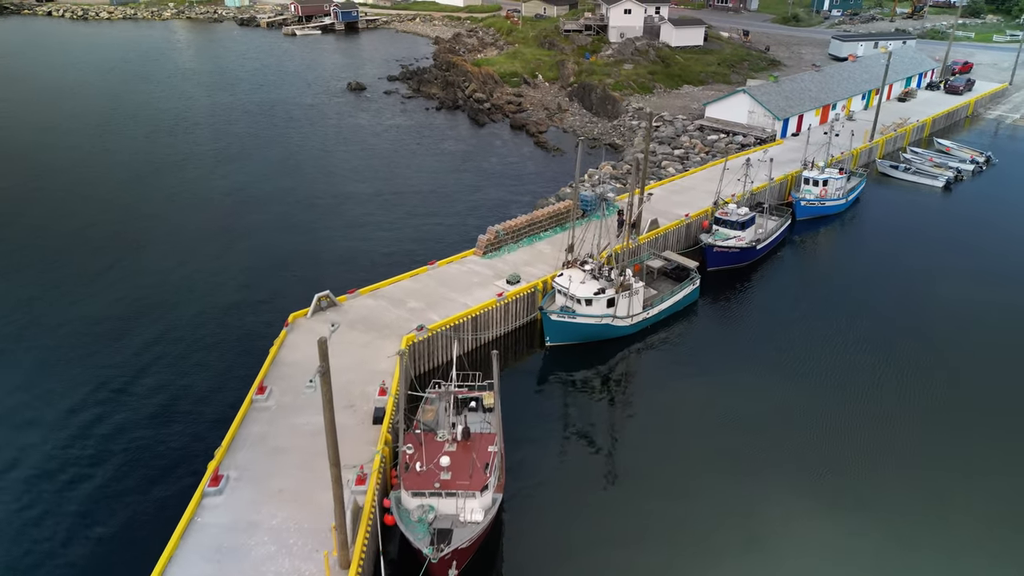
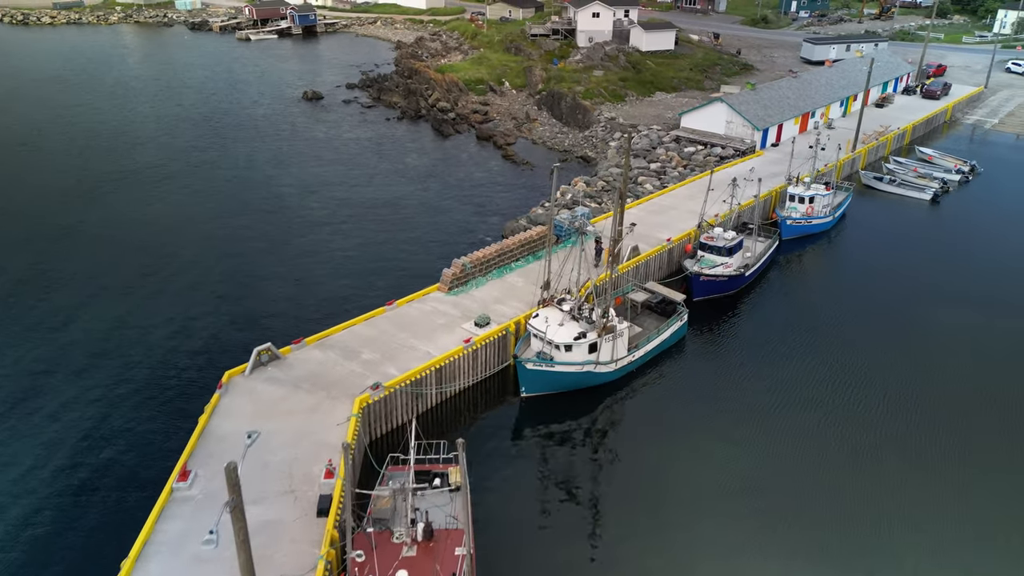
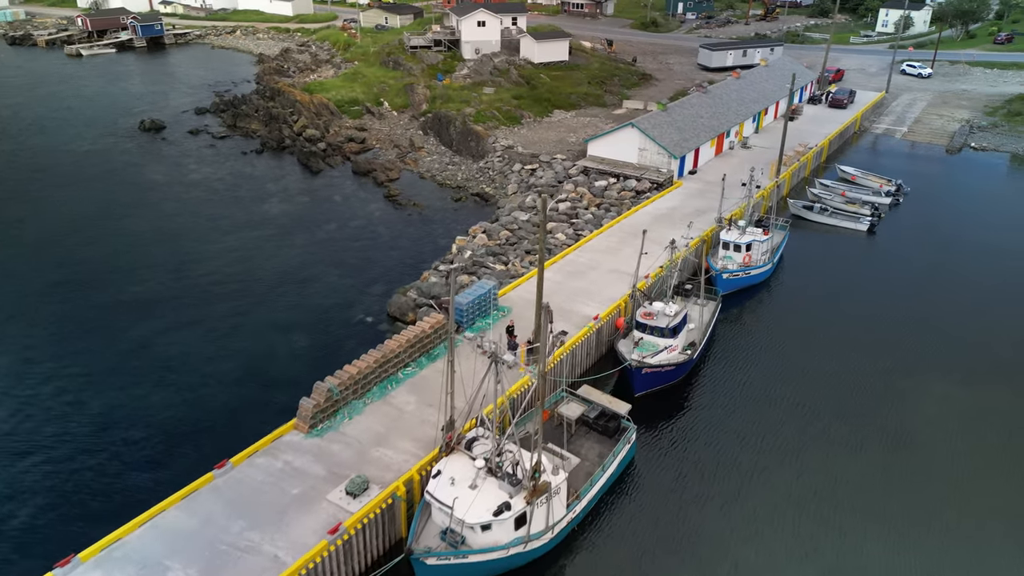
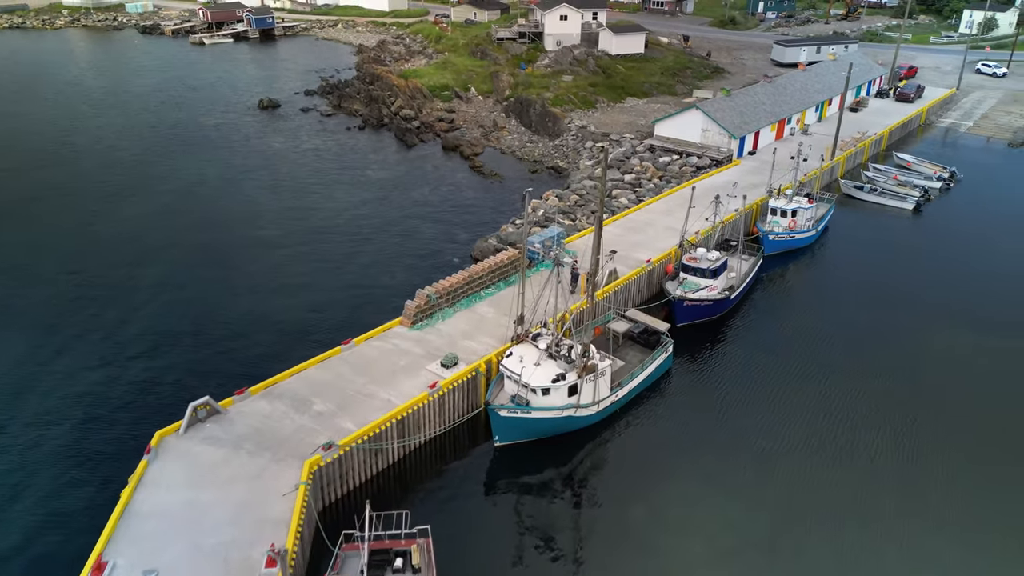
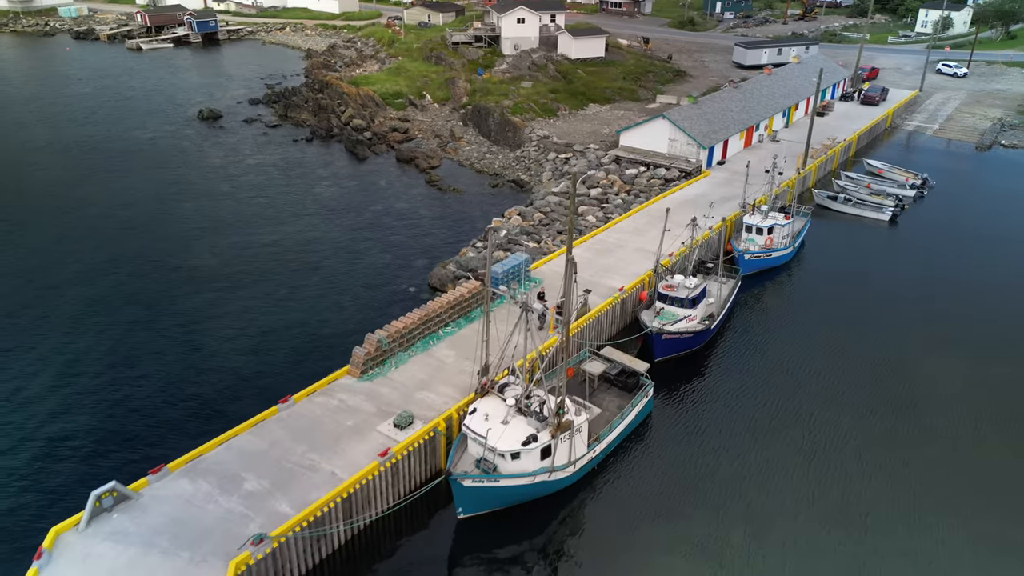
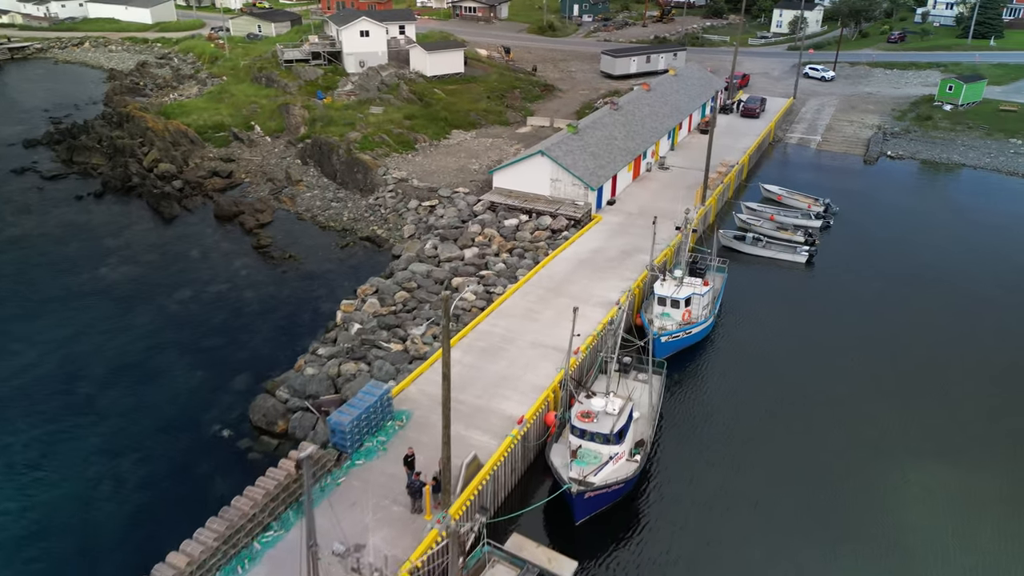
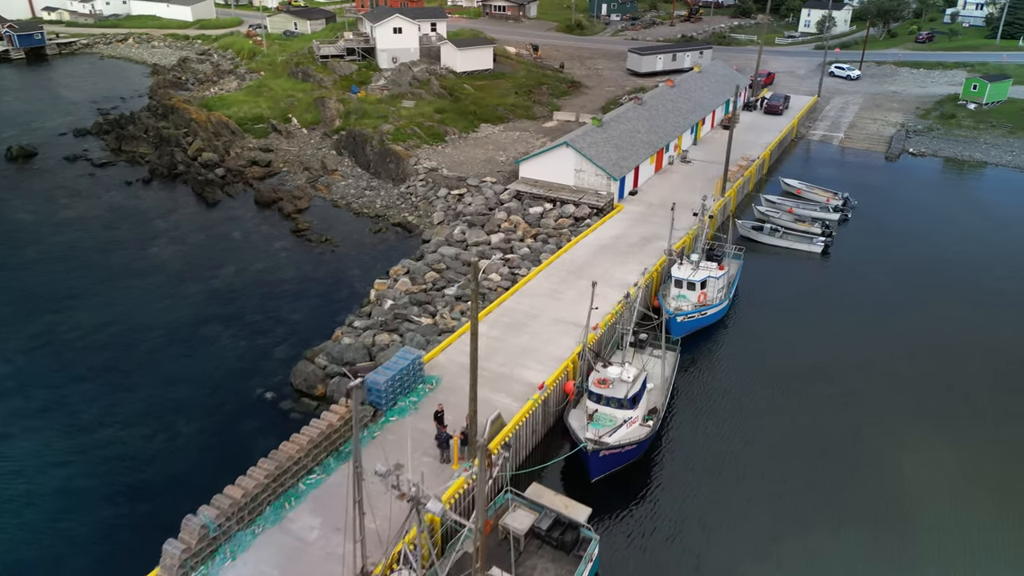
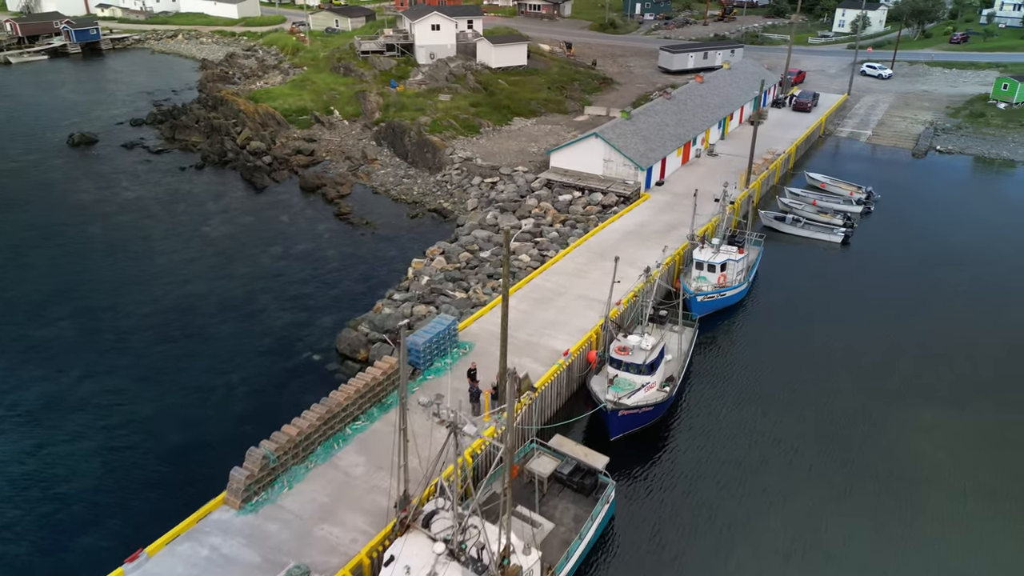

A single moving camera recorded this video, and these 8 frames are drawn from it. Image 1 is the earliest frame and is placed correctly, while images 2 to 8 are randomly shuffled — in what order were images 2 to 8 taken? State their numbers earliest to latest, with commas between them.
2, 4, 5, 3, 8, 7, 6
